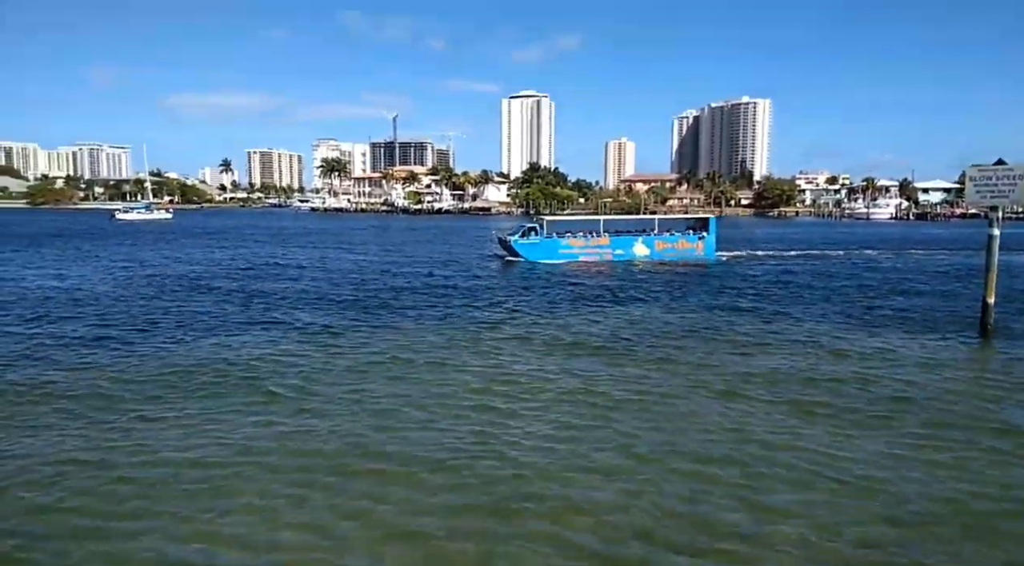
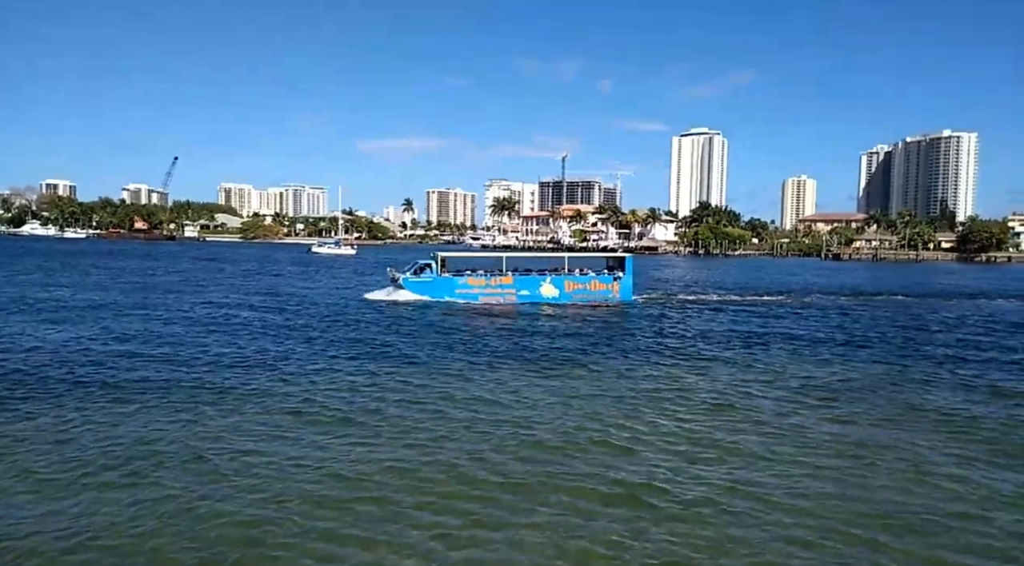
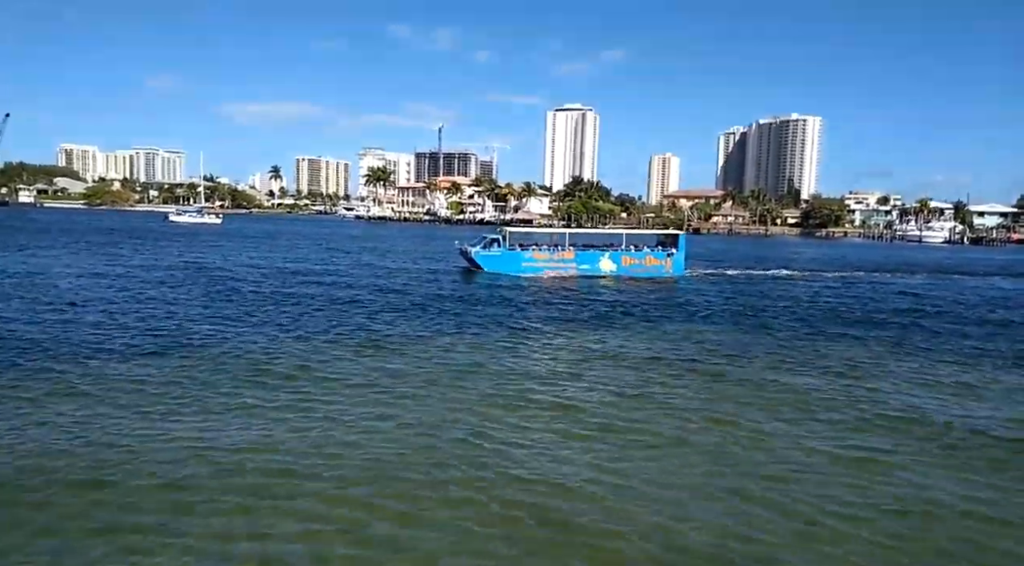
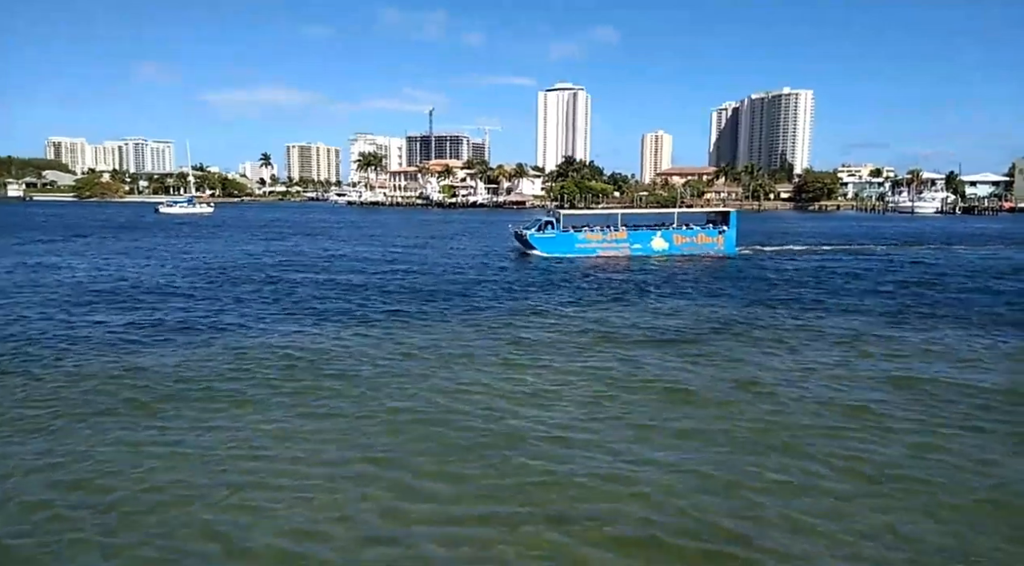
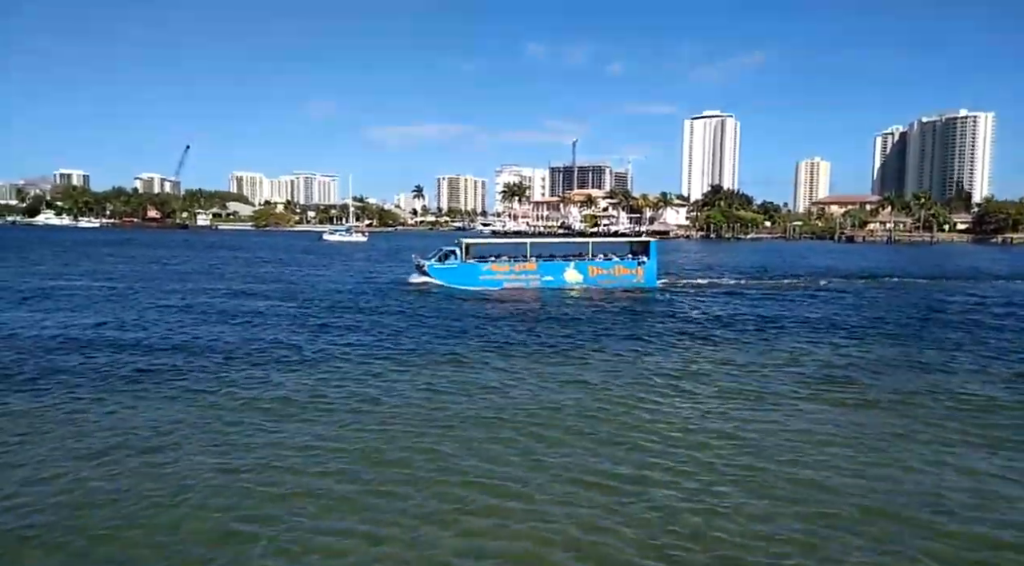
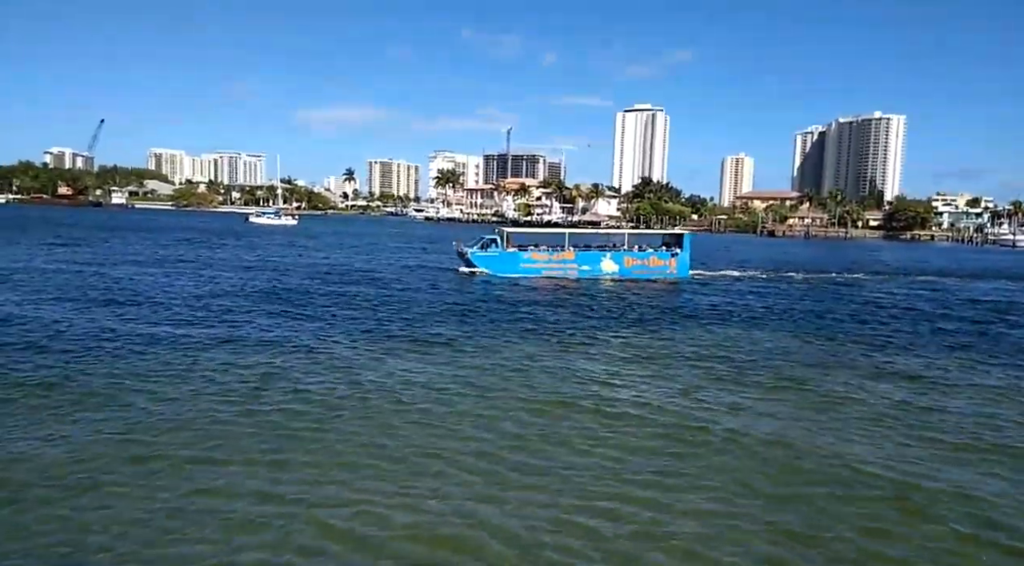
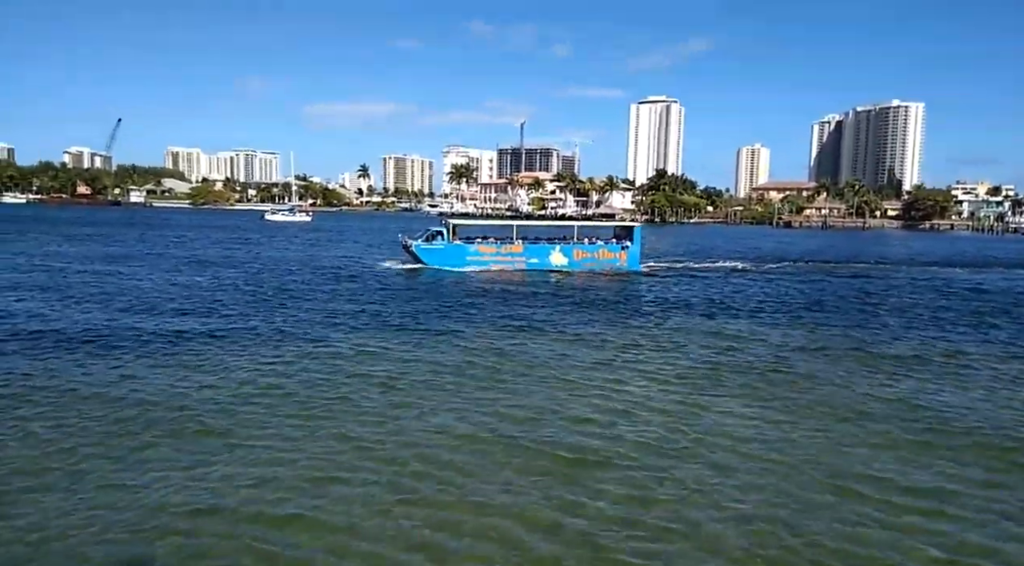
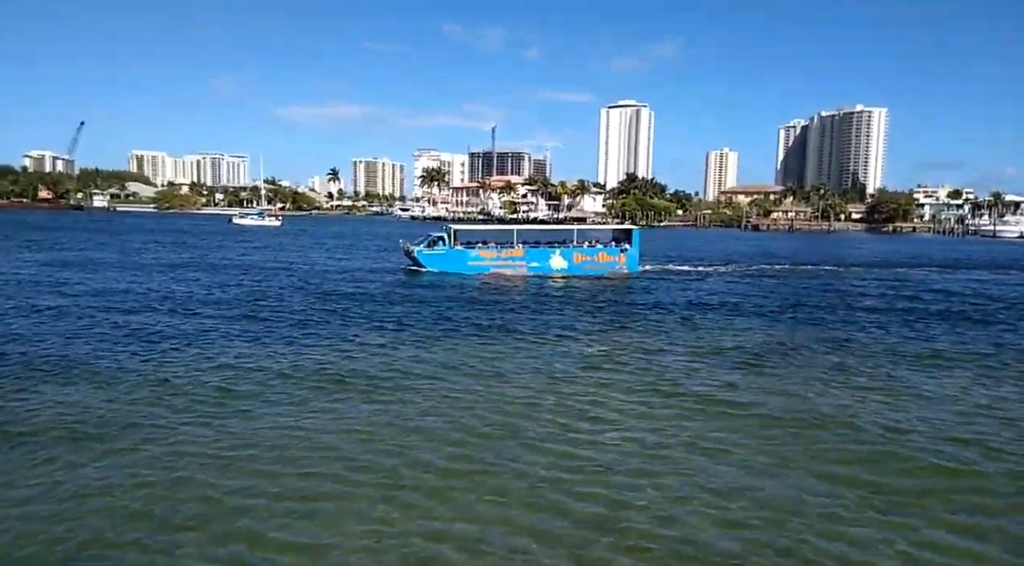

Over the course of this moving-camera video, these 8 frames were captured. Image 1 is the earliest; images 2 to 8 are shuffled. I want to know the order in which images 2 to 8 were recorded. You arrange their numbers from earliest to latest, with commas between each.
4, 3, 6, 8, 7, 5, 2
